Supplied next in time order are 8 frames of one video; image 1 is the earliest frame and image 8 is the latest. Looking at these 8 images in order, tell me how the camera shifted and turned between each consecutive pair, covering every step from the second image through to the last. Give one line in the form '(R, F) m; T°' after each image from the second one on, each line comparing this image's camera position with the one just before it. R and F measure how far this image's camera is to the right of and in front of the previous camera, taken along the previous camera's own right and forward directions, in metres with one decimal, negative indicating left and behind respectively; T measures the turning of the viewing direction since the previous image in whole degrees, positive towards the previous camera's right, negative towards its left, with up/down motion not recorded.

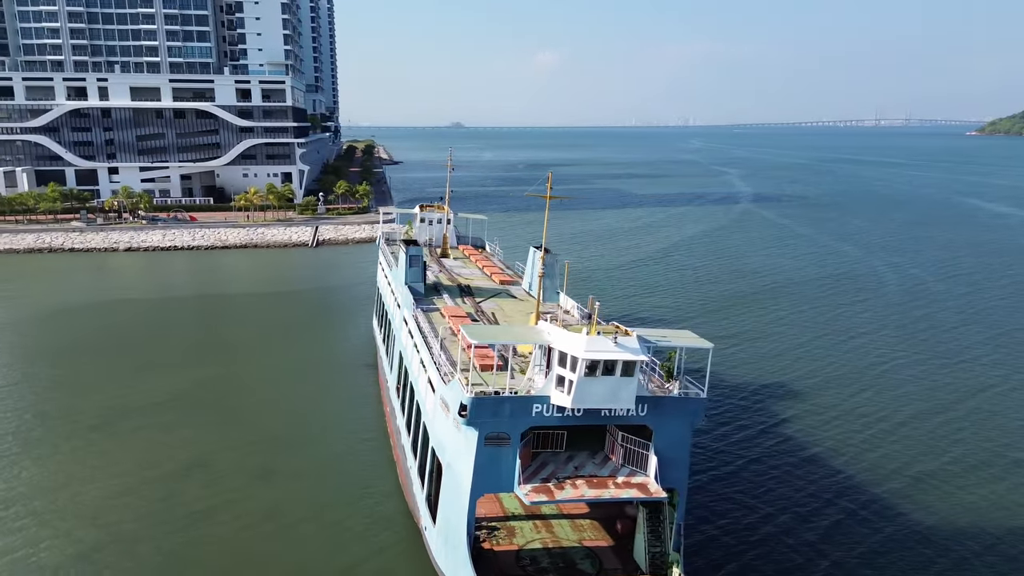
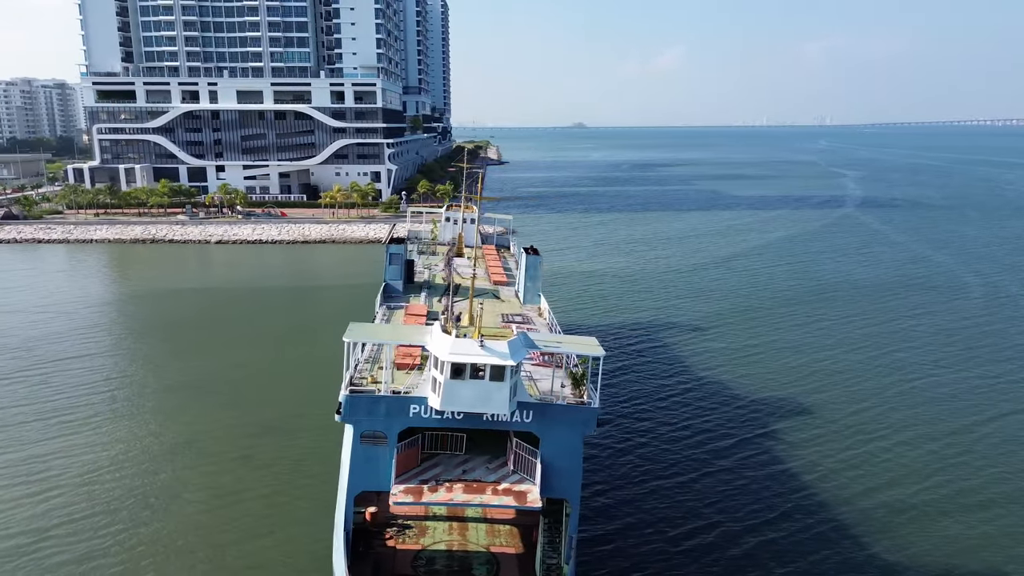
(+4.7, +0.5) m; -9°
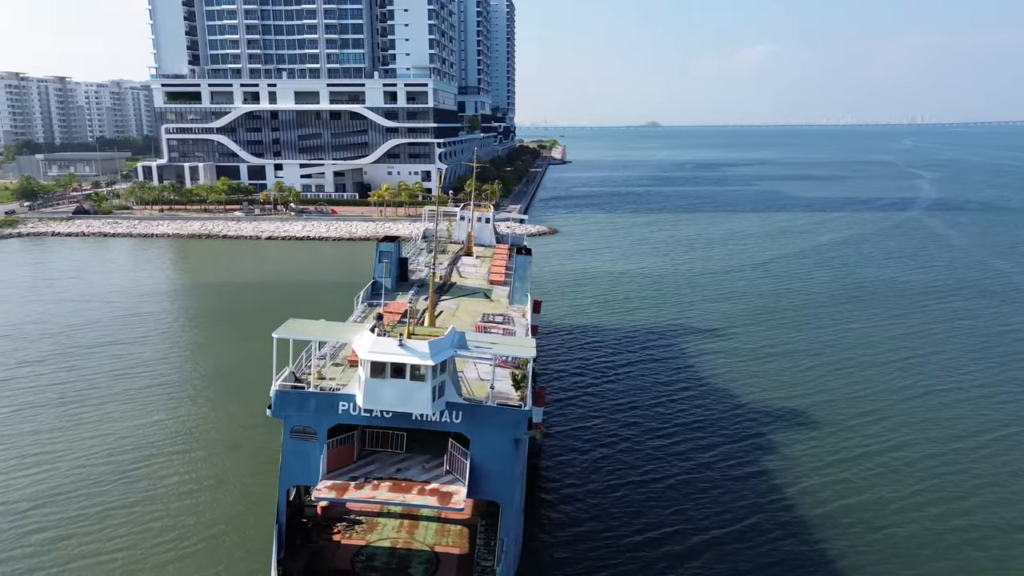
(+2.8, +0.2) m; -5°
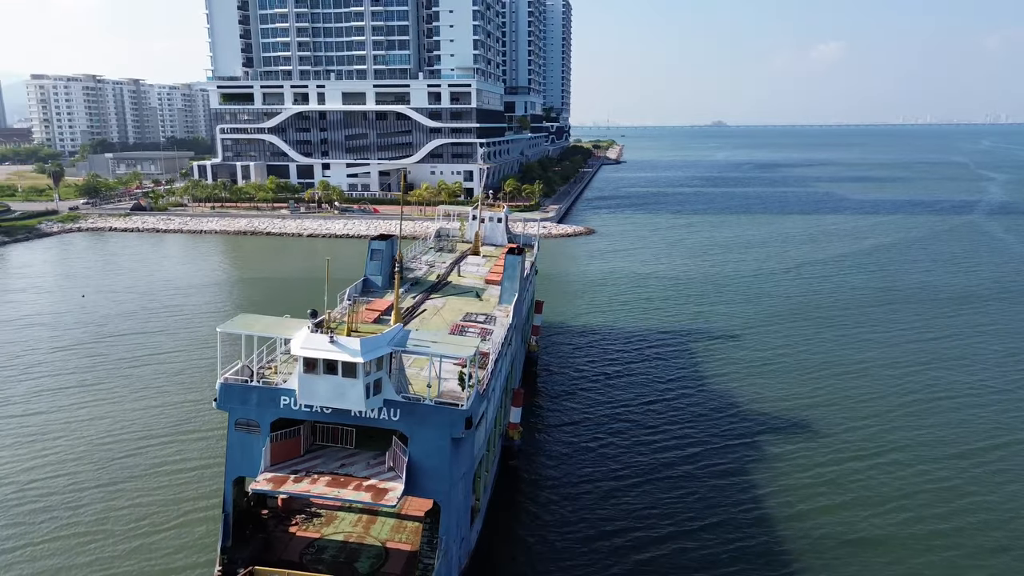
(+2.5, +0.1) m; -4°
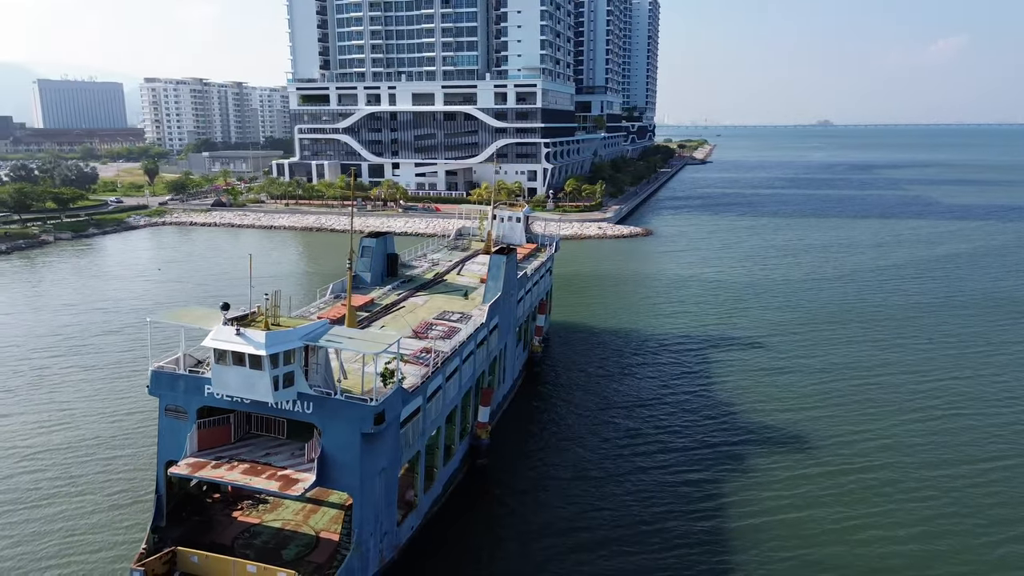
(+3.7, +0.2) m; -7°
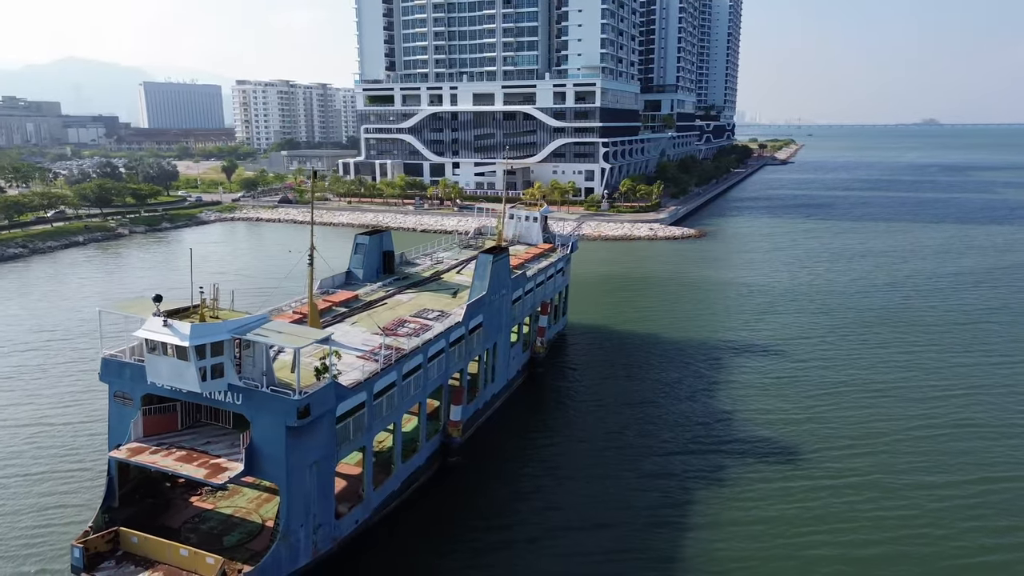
(+3.3, +0.3) m; -6°
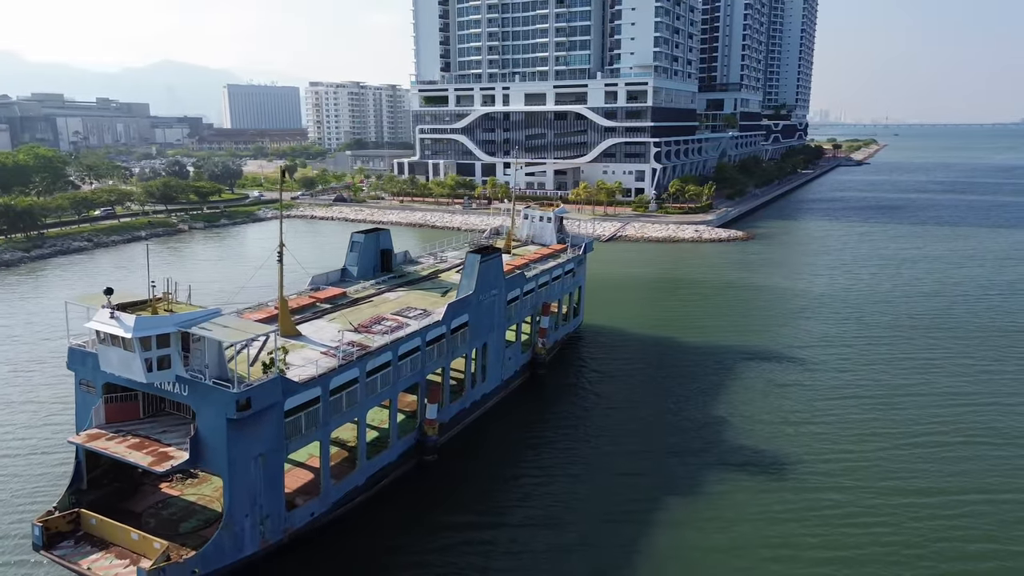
(+2.9, +0.2) m; -5°
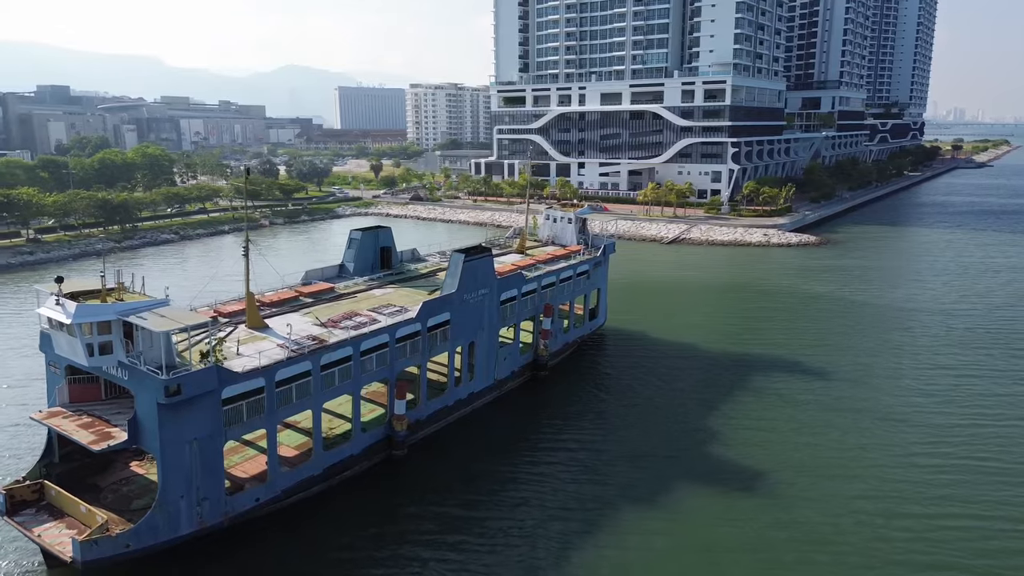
(+4.2, +0.3) m; -8°
